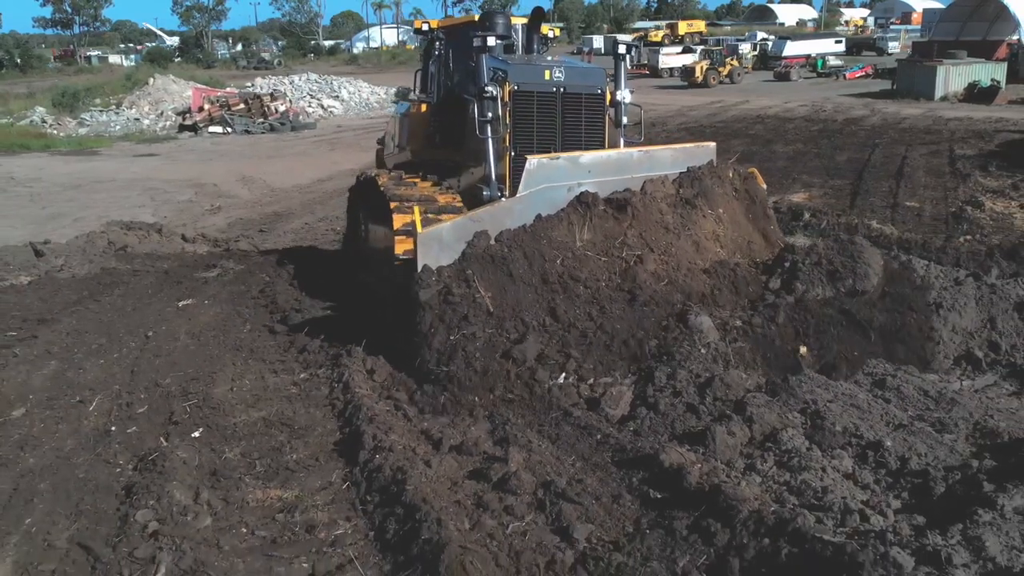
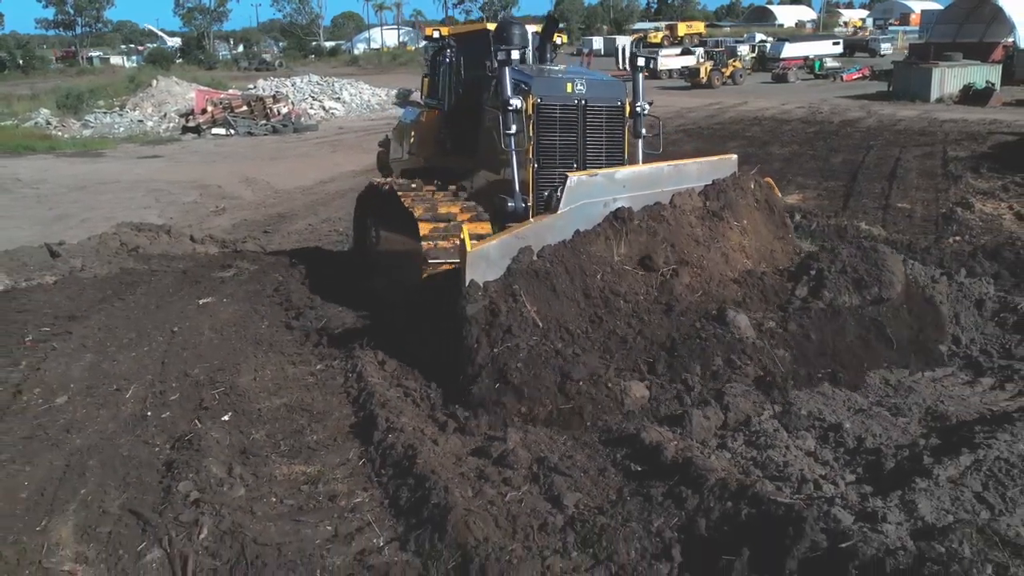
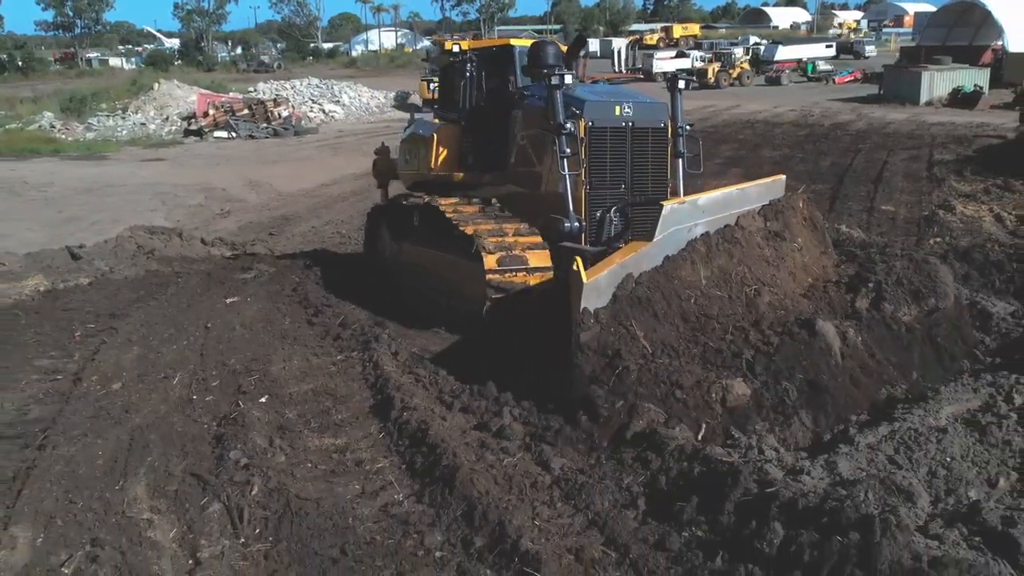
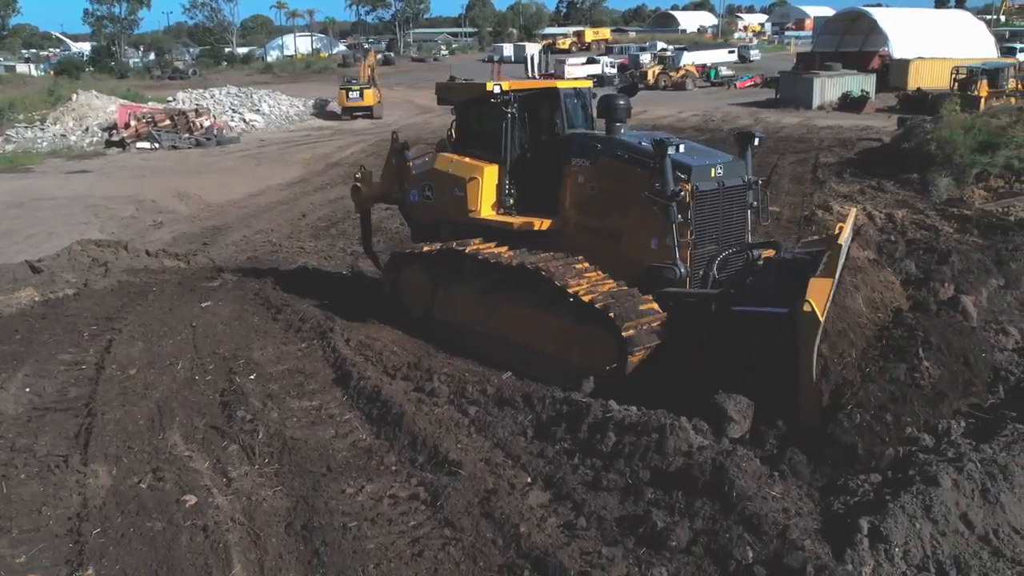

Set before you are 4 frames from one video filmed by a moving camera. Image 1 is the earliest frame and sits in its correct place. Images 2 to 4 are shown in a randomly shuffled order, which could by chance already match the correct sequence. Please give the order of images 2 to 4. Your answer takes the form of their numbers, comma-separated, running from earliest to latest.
2, 3, 4
